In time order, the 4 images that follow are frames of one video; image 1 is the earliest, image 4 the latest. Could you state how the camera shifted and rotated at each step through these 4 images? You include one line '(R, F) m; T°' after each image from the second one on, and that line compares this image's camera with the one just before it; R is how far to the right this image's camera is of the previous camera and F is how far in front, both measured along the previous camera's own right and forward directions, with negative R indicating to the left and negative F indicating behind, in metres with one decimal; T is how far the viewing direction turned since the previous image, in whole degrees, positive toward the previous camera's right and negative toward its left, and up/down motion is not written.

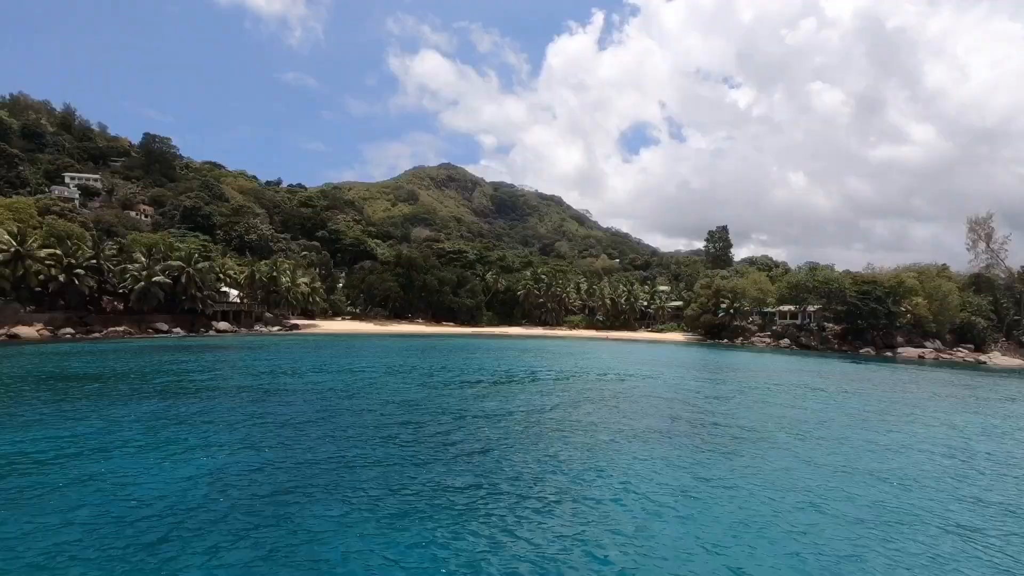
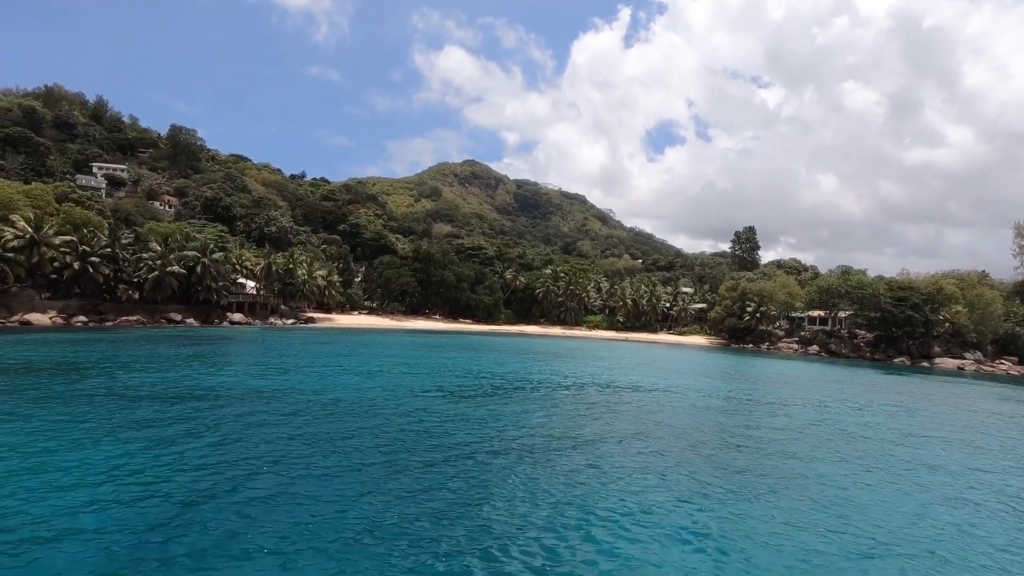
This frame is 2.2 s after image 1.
(+0.2, +1.0) m; -2°
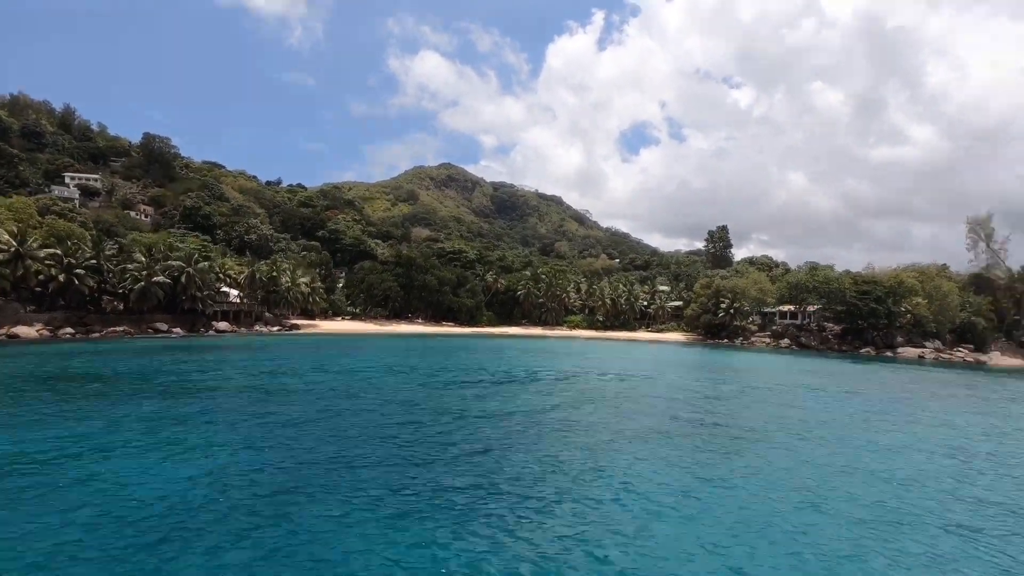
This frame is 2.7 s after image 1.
(-0.2, -1.0) m; +2°
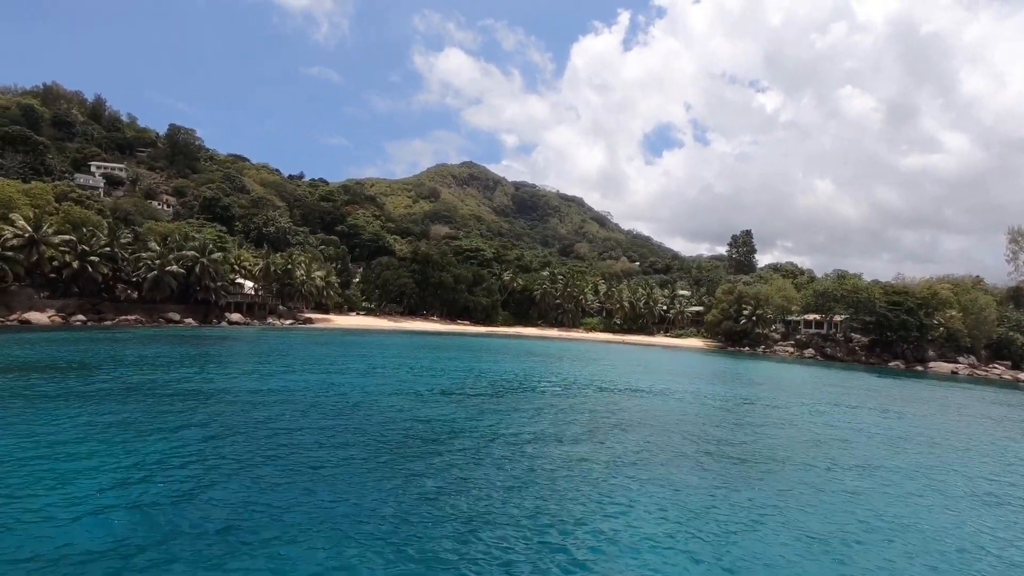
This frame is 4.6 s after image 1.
(+0.2, +0.9) m; -2°
